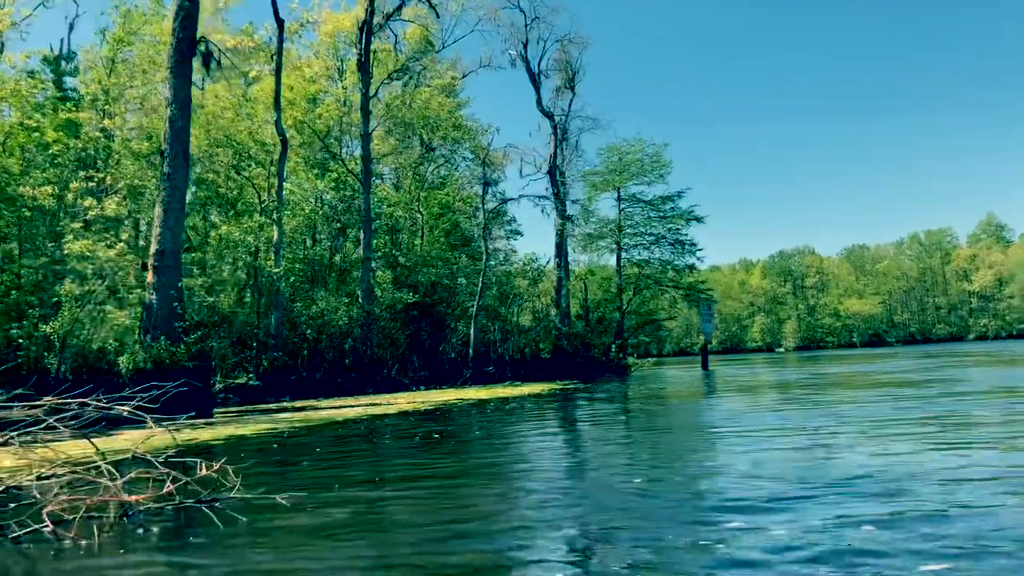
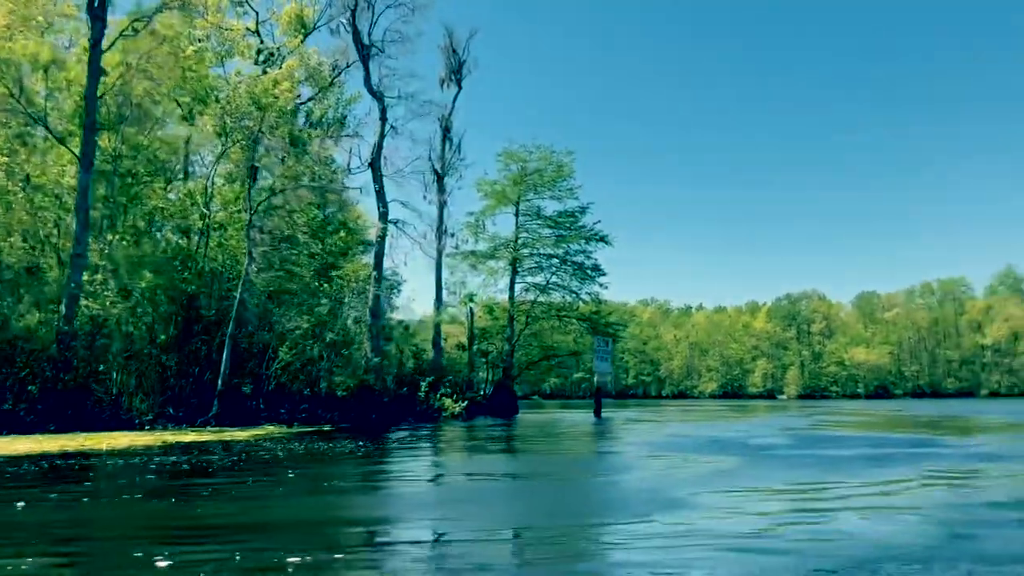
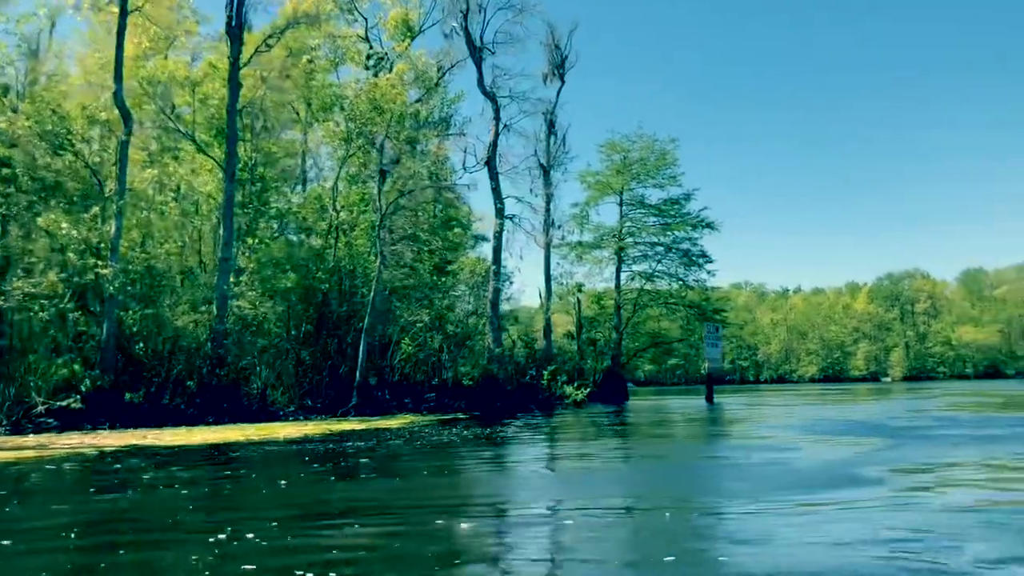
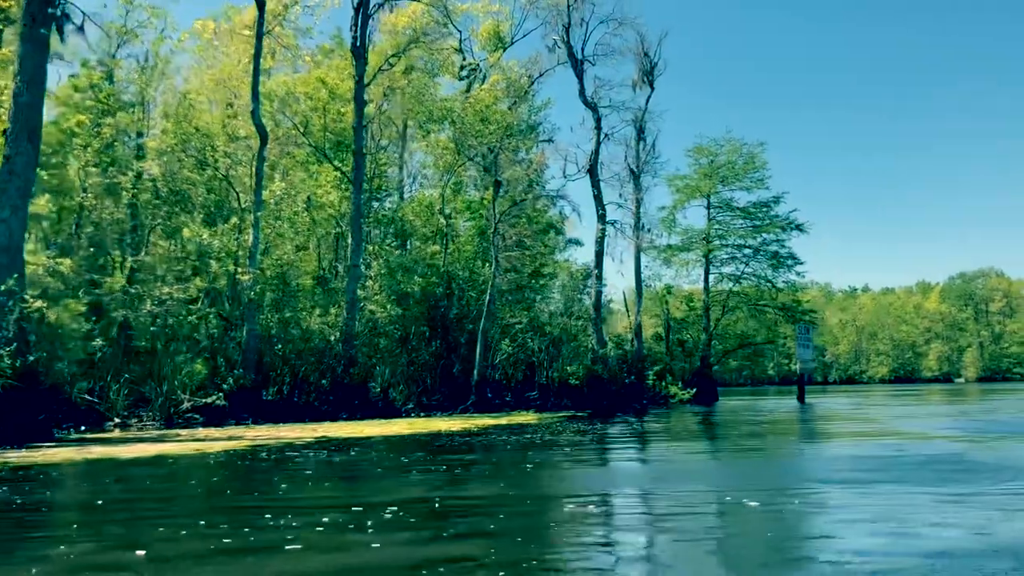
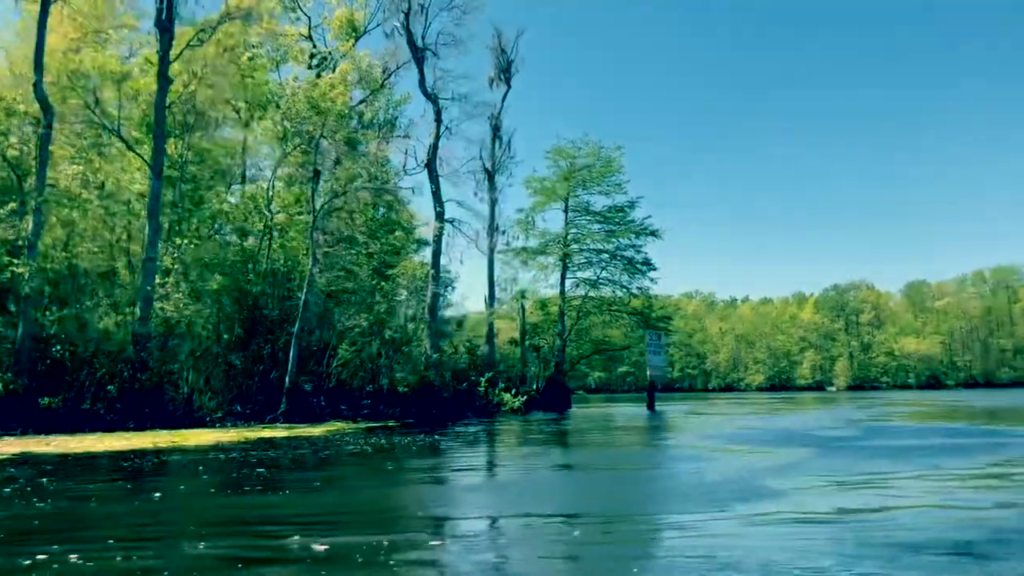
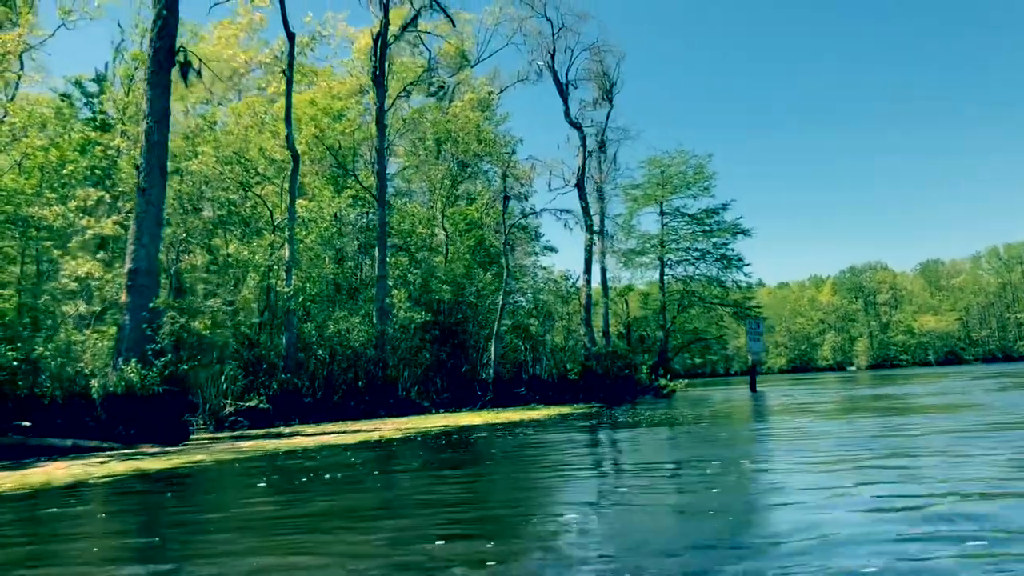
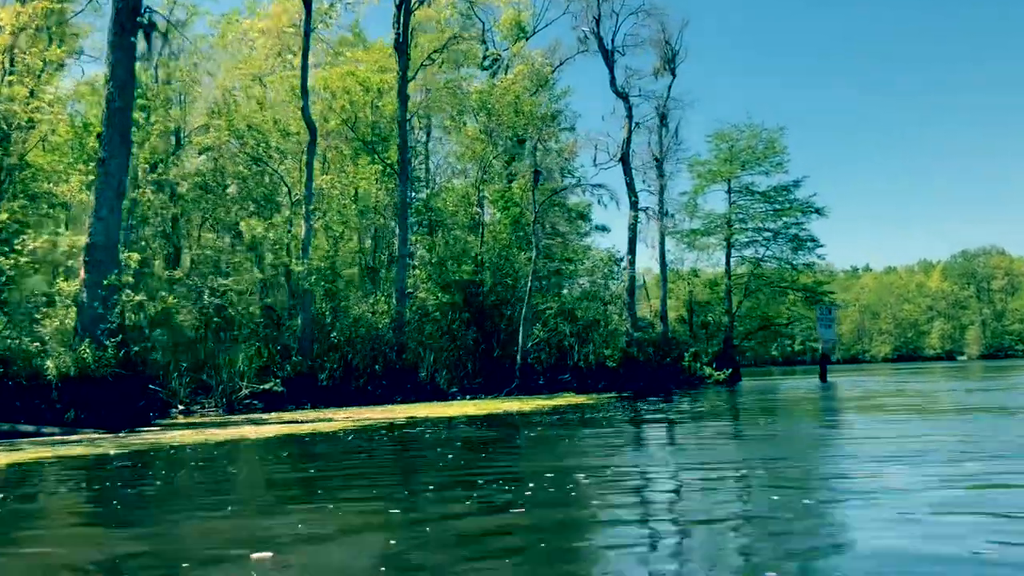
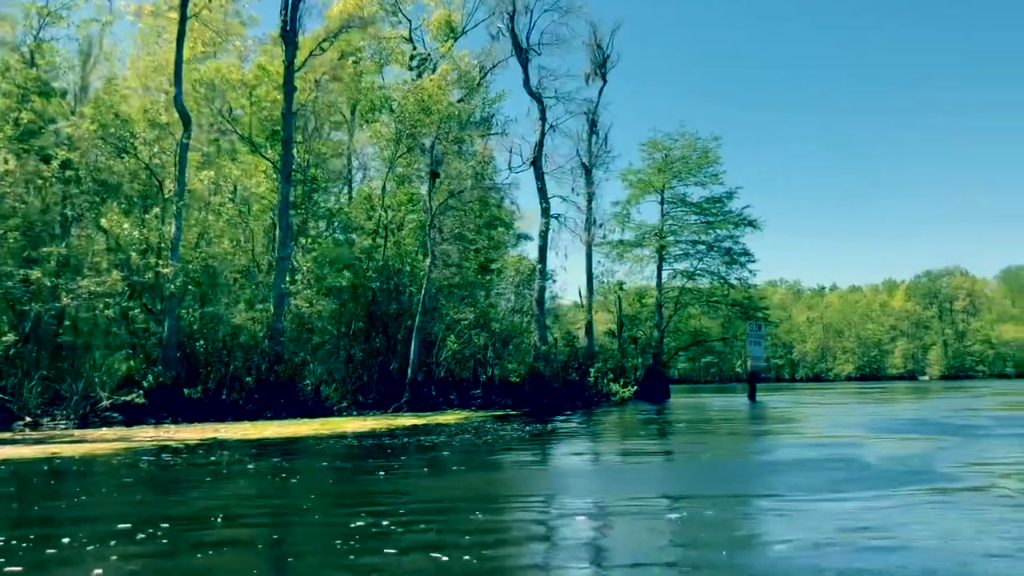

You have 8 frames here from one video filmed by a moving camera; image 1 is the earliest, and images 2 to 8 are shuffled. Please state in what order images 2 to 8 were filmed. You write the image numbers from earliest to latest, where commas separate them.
6, 7, 4, 8, 3, 5, 2
